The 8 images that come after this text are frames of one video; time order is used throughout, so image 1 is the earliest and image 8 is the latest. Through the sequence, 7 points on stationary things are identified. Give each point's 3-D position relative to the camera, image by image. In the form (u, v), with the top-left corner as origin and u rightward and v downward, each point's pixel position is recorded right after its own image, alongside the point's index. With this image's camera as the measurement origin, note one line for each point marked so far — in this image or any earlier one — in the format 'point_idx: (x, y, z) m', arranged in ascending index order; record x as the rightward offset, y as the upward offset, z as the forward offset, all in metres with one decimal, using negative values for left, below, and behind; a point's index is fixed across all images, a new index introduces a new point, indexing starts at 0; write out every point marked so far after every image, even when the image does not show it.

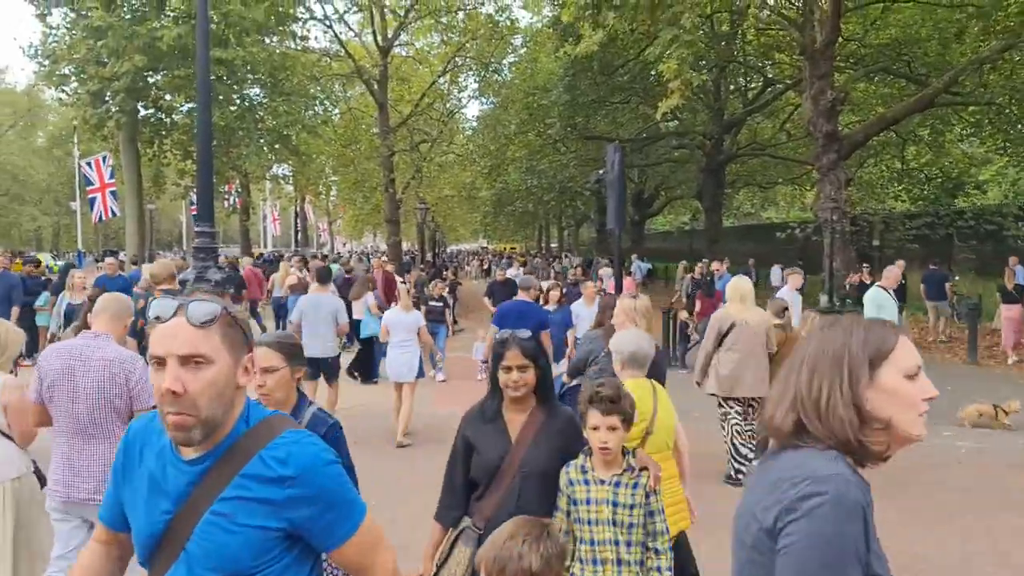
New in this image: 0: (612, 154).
0: (+1.3, +1.8, +11.3) m
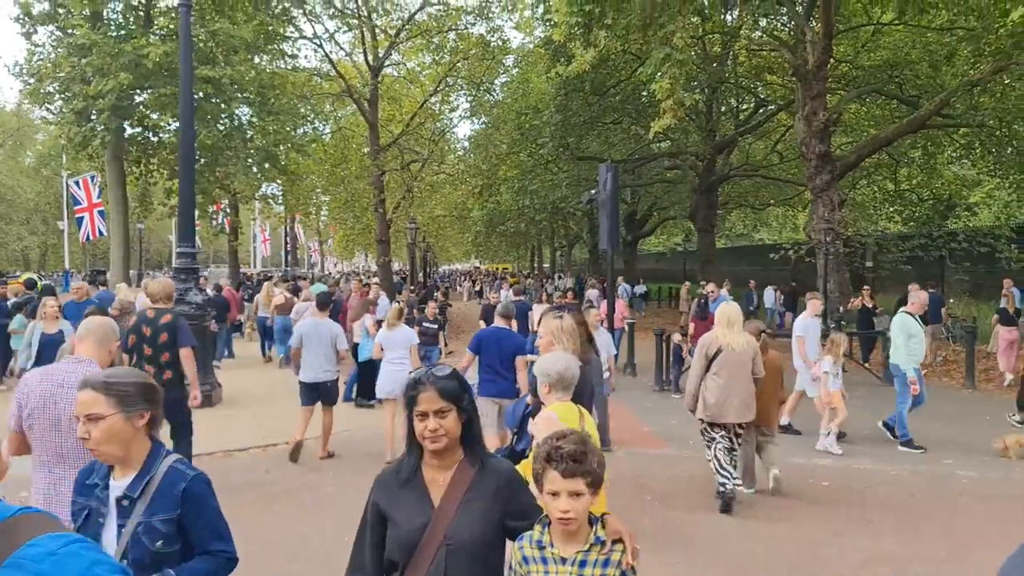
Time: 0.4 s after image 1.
0: (+1.2, +1.5, +11.1) m
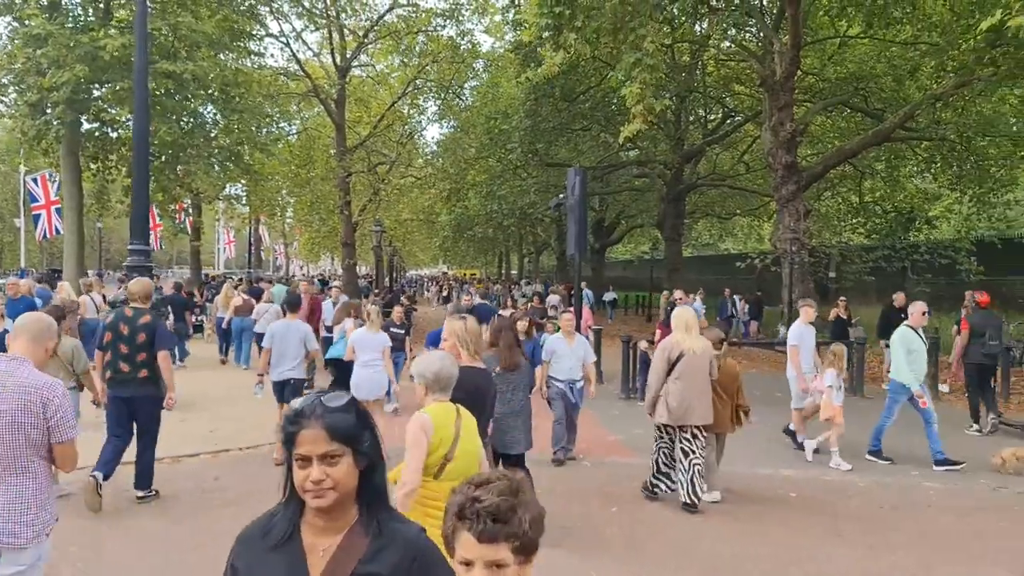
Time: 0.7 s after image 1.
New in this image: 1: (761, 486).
0: (+0.8, +1.4, +10.9) m
1: (+2.3, -1.8, +7.8) m
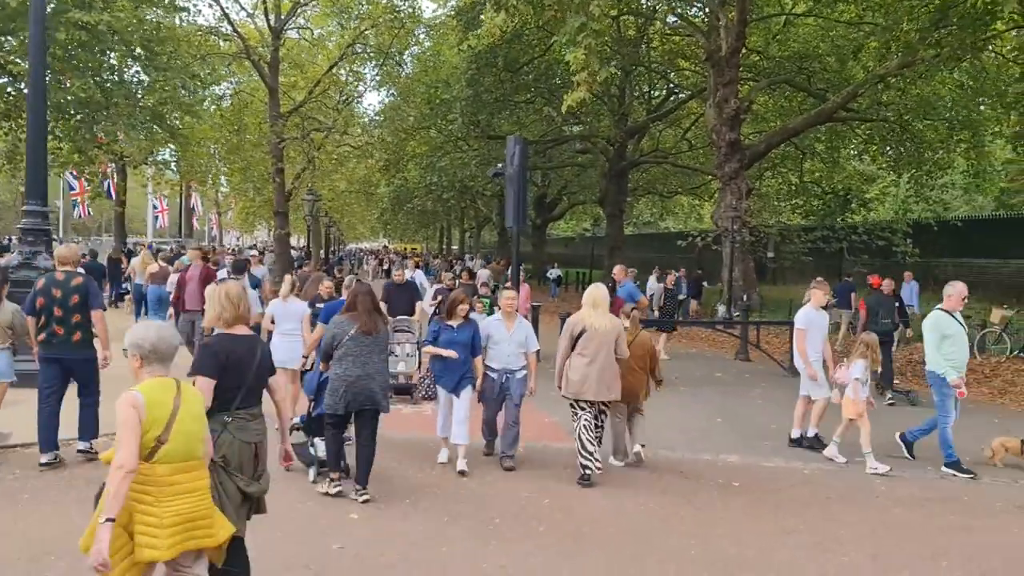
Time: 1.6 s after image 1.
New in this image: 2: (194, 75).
0: (0.0, +1.7, +10.4) m
1: (+1.7, -1.6, +7.5) m
2: (-7.3, +4.9, +19.6) m
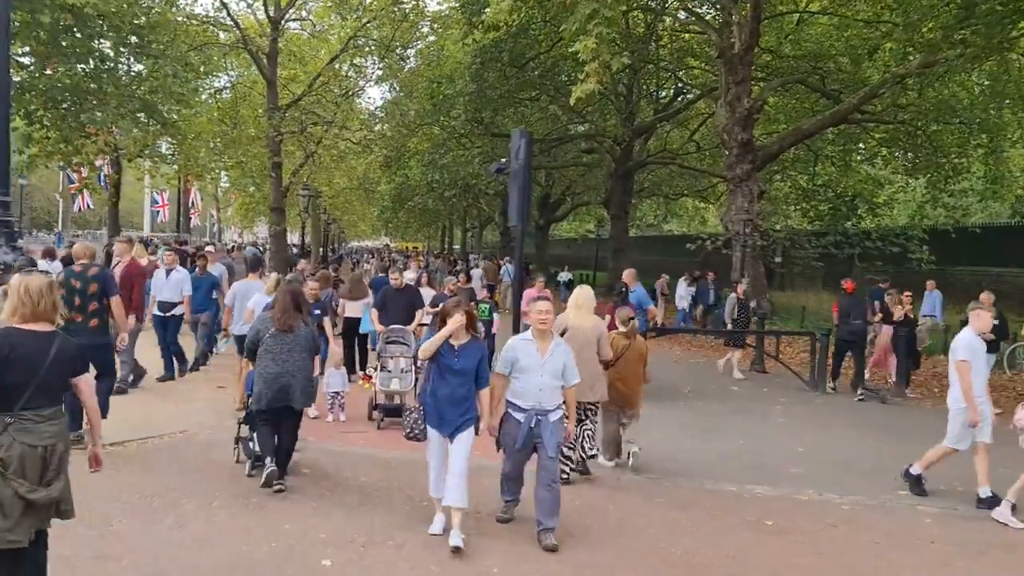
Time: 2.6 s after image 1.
0: (+0.1, +1.7, +9.8) m
1: (+1.7, -1.7, +6.8) m
2: (-7.2, +5.0, +18.9) m
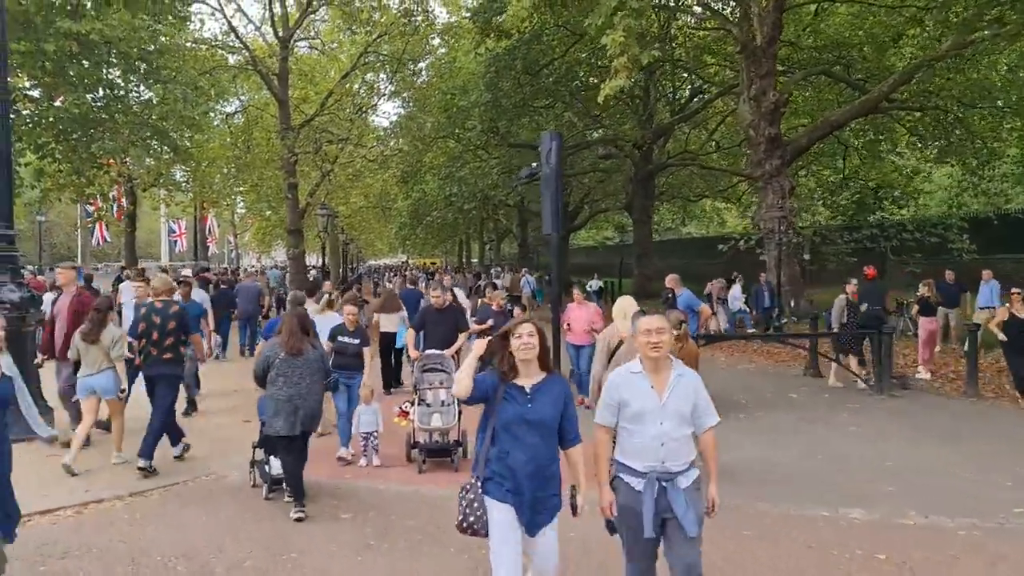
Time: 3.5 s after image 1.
0: (+0.4, +1.6, +9.2) m
1: (+2.1, -1.7, +6.2) m
2: (-6.9, +4.4, +18.6) m
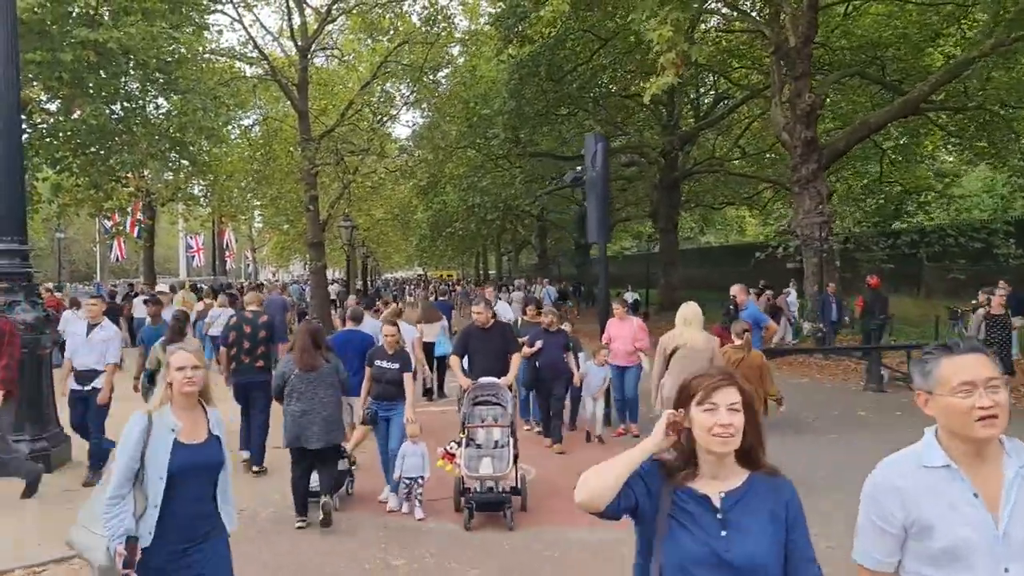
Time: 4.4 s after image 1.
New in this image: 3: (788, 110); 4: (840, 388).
0: (+0.8, +1.4, +8.6) m
1: (+2.5, -1.7, +5.5) m
2: (-6.3, +4.0, +18.2) m
3: (+6.0, +3.9, +18.3) m
4: (+4.3, -1.3, +11.2) m
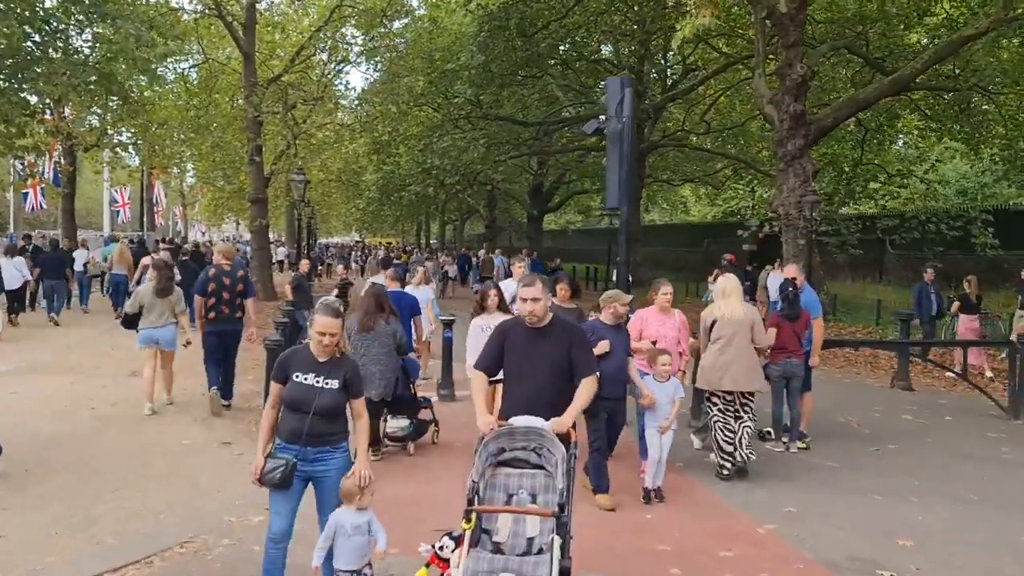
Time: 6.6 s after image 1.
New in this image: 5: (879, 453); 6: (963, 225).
0: (+0.9, +1.7, +7.3) m
1: (+2.7, -1.7, +4.4) m
2: (-6.8, +4.9, +16.1) m
3: (+5.4, +4.2, +17.2) m
4: (+4.1, -1.1, +10.2) m
5: (+3.1, -1.4, +7.3) m
6: (+10.0, +1.4, +18.7) m
